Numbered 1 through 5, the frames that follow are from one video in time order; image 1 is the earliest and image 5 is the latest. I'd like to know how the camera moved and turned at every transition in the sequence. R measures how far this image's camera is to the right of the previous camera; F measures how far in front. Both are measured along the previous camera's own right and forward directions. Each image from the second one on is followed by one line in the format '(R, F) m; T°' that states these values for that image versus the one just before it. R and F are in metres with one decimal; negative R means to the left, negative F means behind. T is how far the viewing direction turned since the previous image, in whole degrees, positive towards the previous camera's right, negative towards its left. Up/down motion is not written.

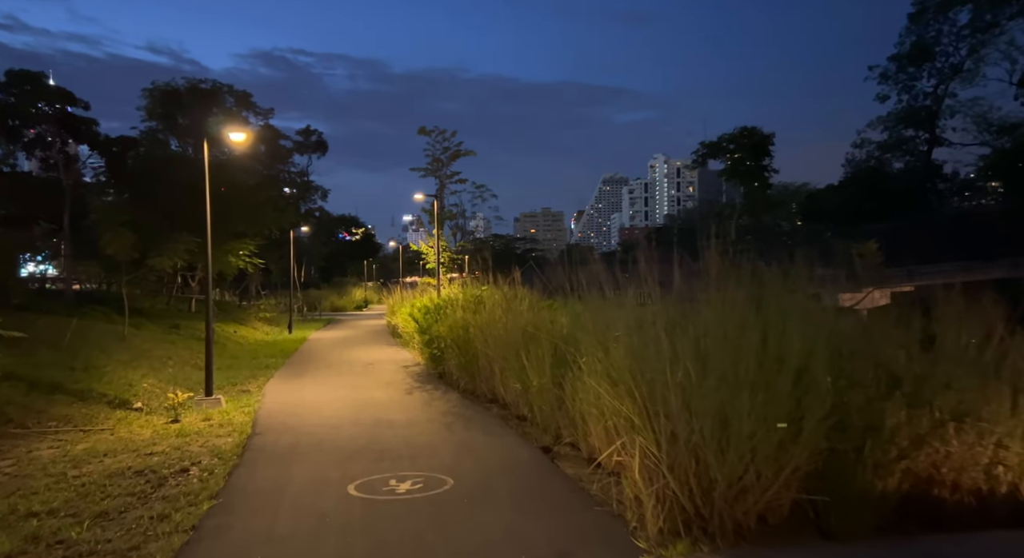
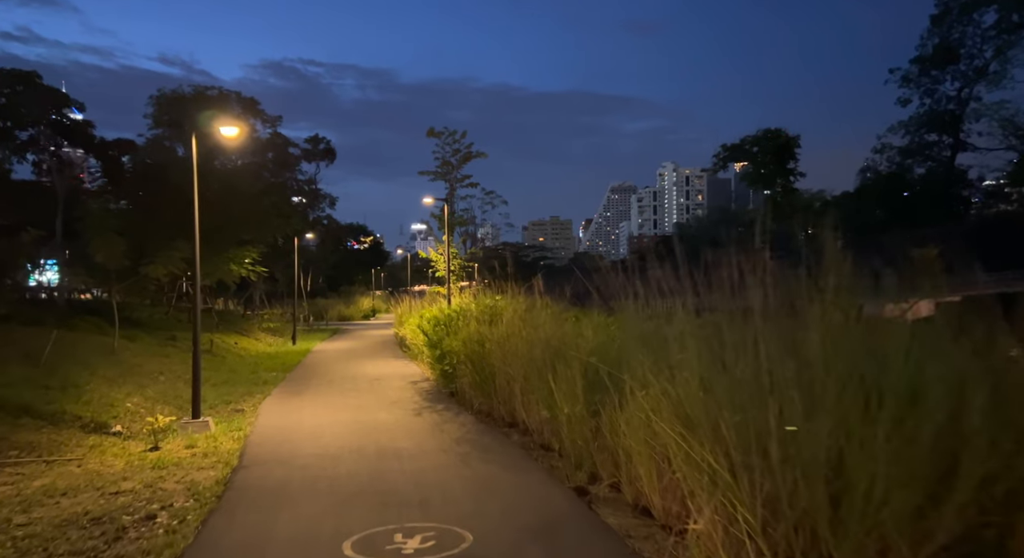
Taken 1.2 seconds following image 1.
(-0.2, +1.2) m; -1°
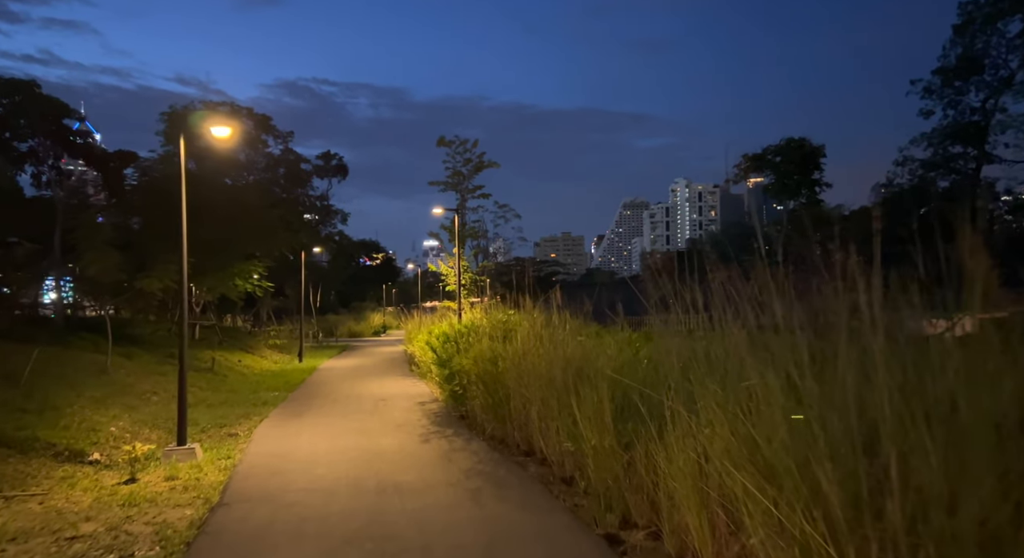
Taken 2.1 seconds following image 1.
(-0.1, +1.0) m; -1°
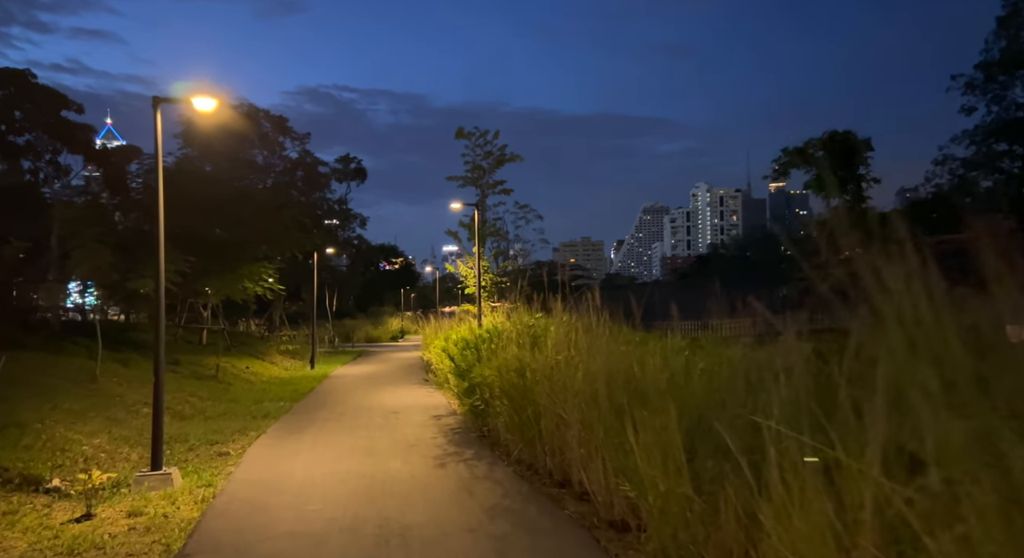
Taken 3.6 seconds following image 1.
(-0.1, +1.5) m; -2°
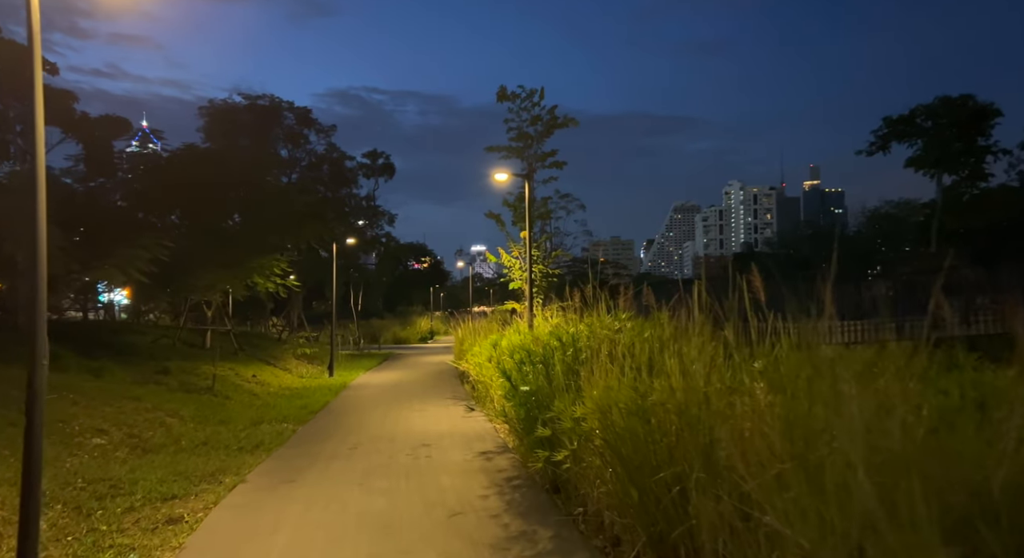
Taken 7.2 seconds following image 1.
(-0.6, +3.5) m; -2°
